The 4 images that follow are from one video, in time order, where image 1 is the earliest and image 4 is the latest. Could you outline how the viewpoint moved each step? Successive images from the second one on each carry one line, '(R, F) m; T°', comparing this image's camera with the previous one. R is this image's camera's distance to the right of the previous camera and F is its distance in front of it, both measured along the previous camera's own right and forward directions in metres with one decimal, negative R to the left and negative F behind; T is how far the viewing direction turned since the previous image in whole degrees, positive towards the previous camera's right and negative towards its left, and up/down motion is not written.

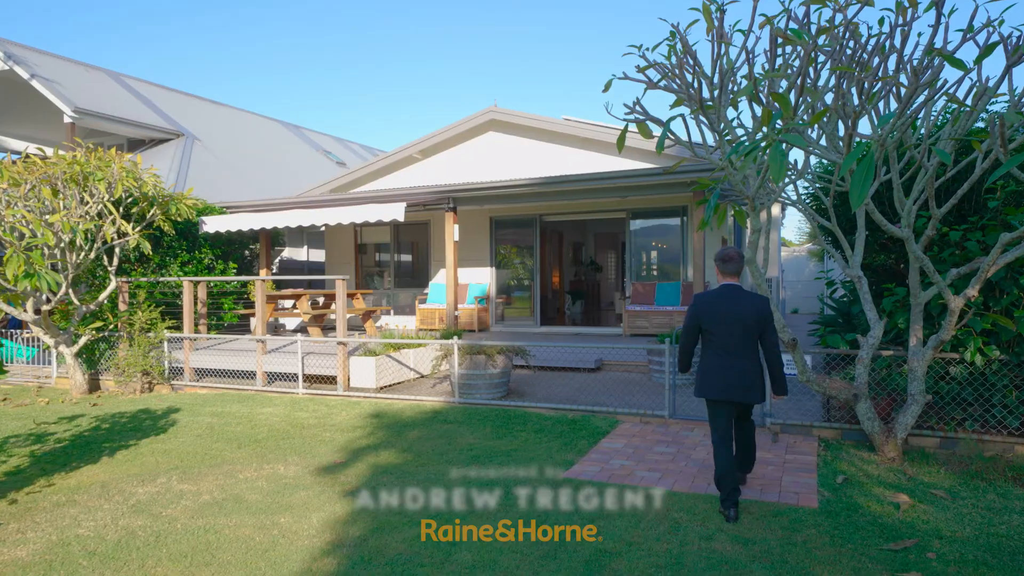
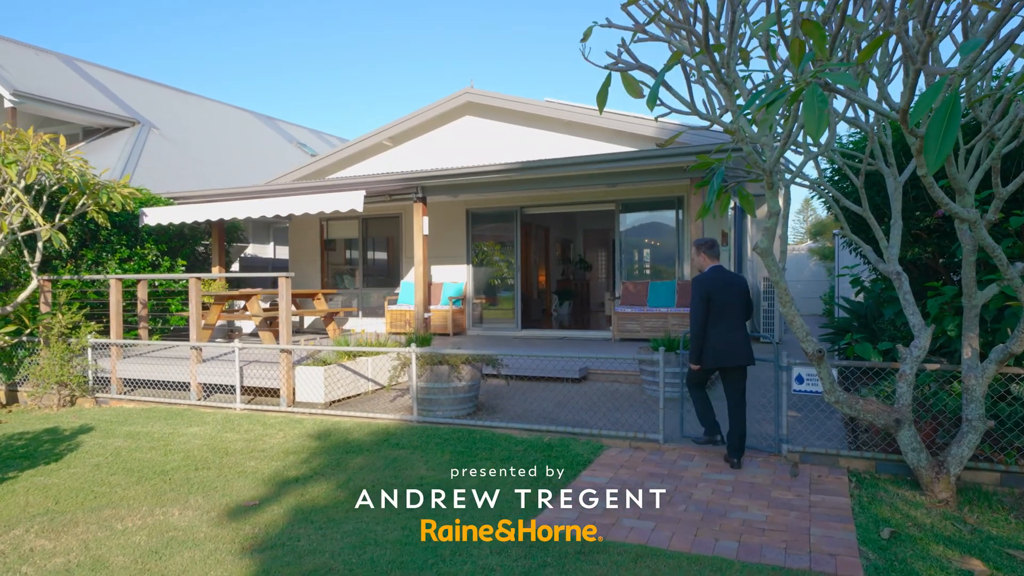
(+0.2, +1.1) m; +1°
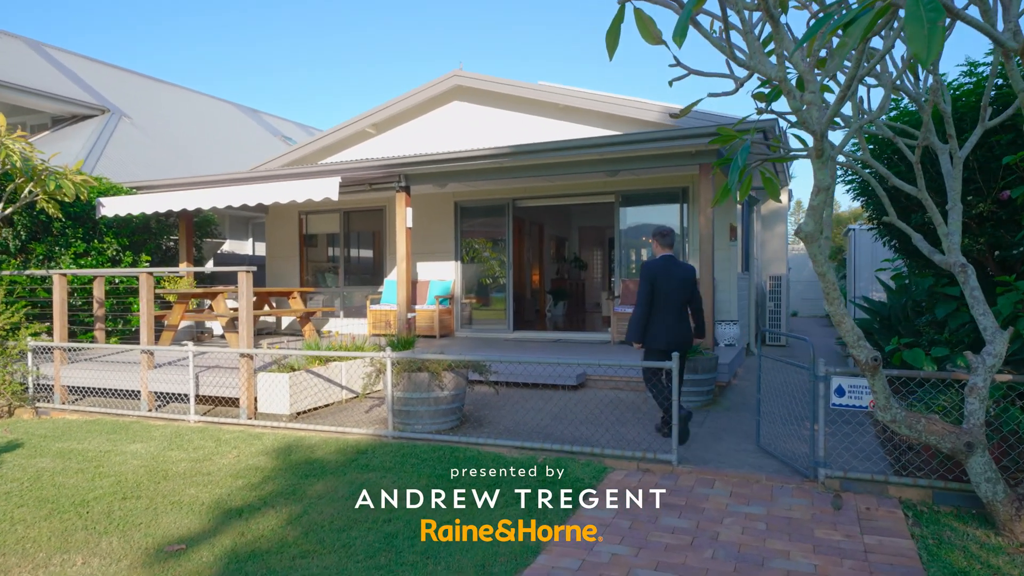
(0.0, +0.8) m; 0°
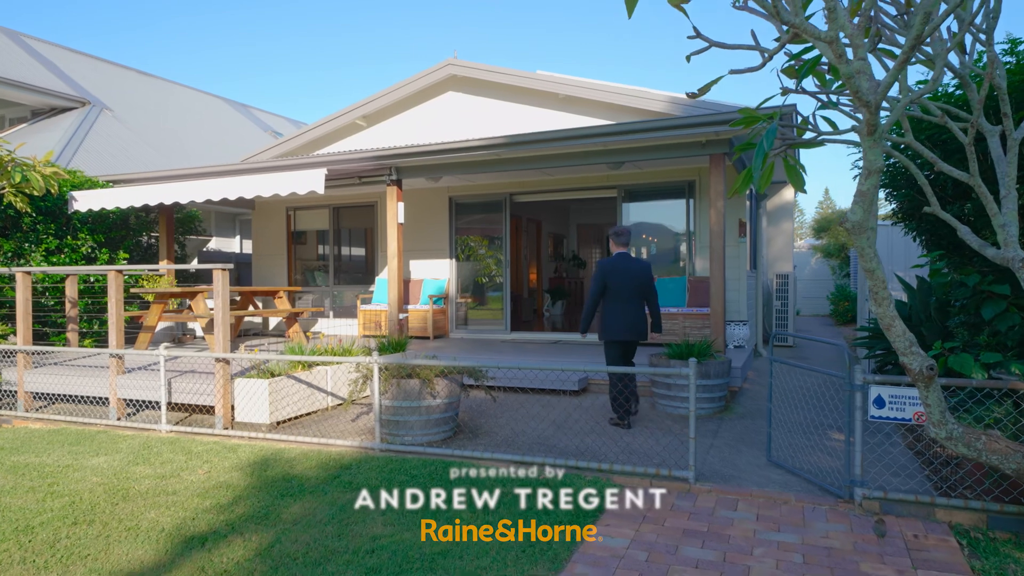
(0.0, +0.5) m; 0°
